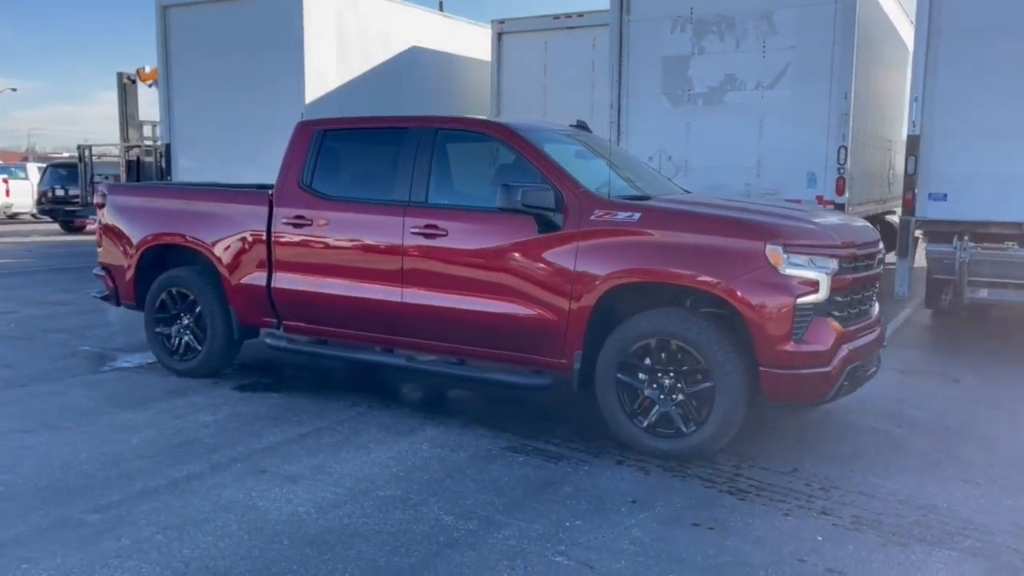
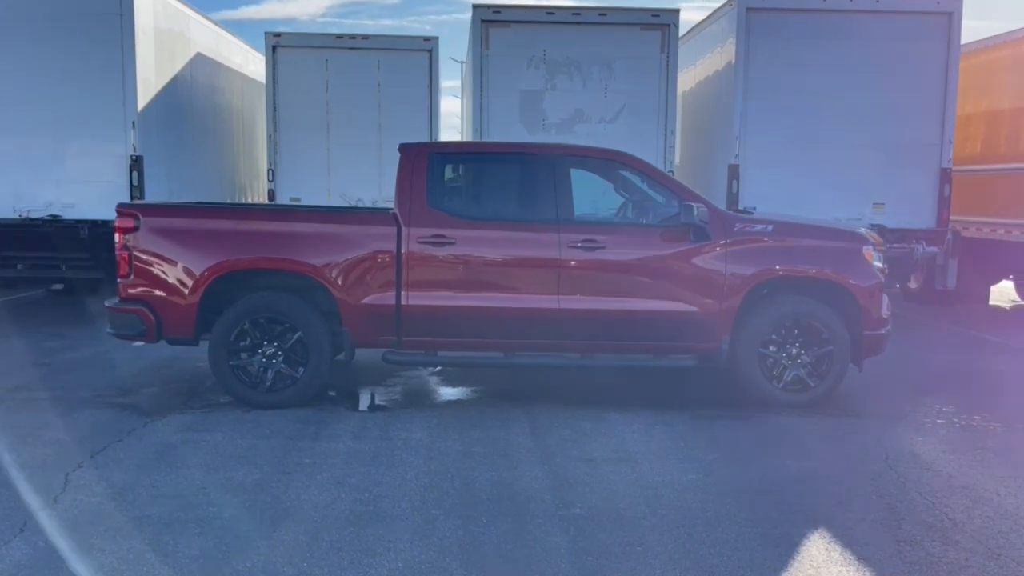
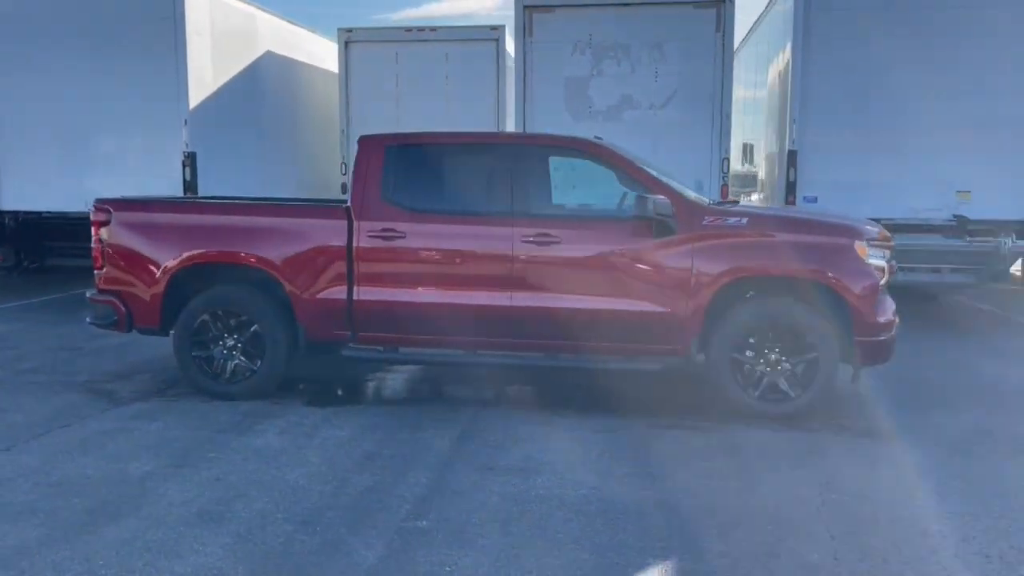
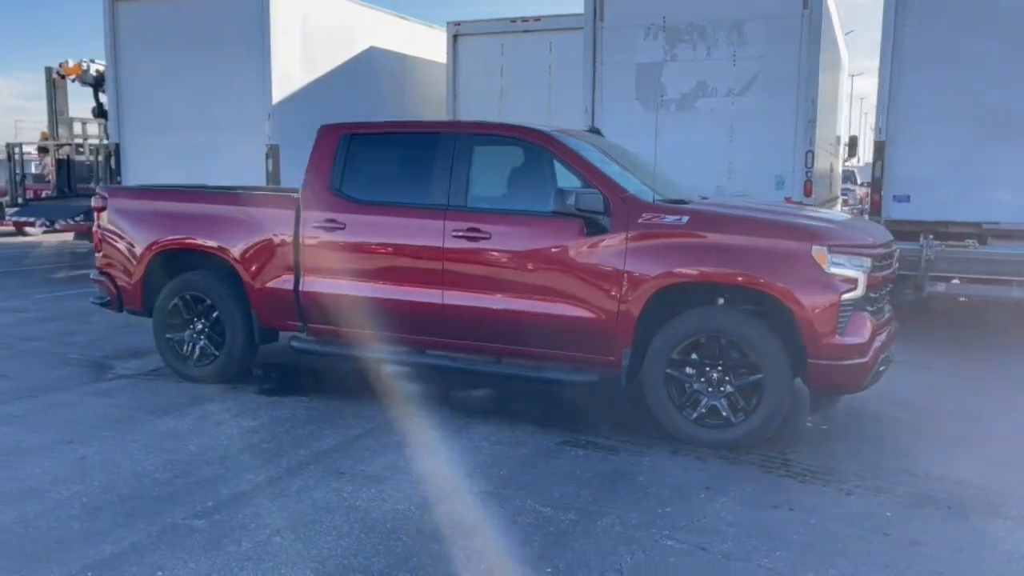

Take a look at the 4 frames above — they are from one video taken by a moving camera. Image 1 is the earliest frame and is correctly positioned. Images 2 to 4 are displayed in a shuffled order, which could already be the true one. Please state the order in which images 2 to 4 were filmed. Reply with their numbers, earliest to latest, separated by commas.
4, 3, 2
